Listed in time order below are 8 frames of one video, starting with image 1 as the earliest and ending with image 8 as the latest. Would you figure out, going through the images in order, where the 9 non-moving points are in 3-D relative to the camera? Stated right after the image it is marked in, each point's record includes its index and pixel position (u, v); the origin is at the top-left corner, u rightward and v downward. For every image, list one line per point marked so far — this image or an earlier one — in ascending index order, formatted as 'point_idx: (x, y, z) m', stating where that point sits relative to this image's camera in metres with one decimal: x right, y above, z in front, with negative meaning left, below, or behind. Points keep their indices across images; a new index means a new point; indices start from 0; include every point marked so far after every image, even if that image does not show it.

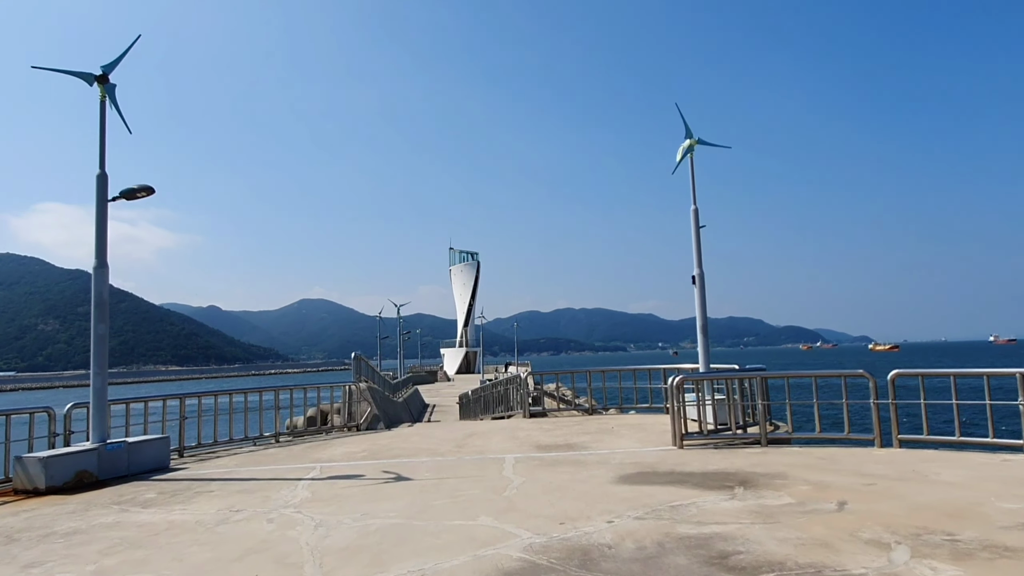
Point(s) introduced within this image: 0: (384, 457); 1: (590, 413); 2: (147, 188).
0: (-2.0, -2.6, +10.1) m
1: (+1.9, -3.0, +15.6) m
2: (-5.2, +1.4, +9.4) m
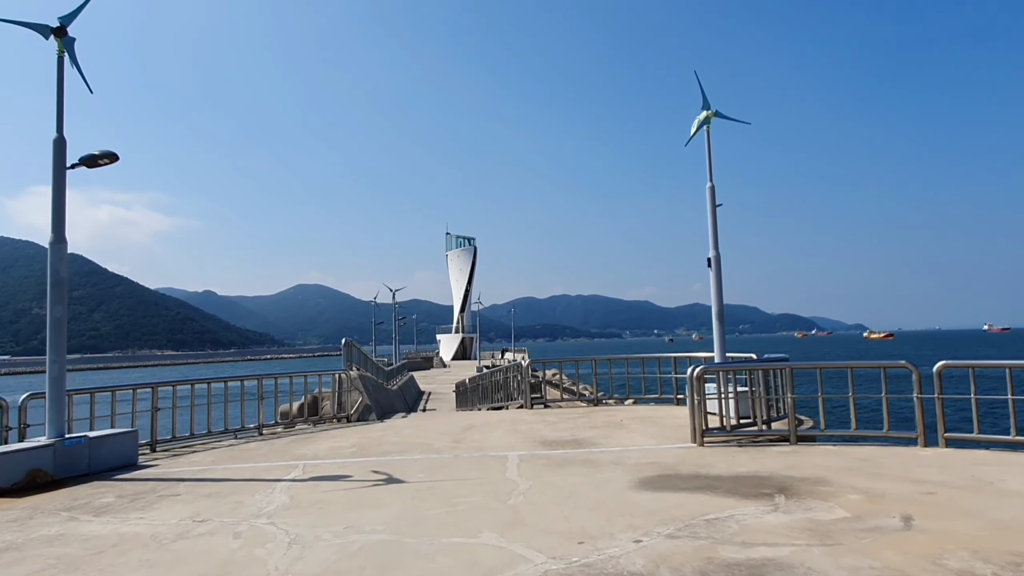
0: (-1.9, -2.3, +9.2) m
1: (+1.9, -2.6, +14.7) m
2: (-5.1, +1.7, +8.4) m
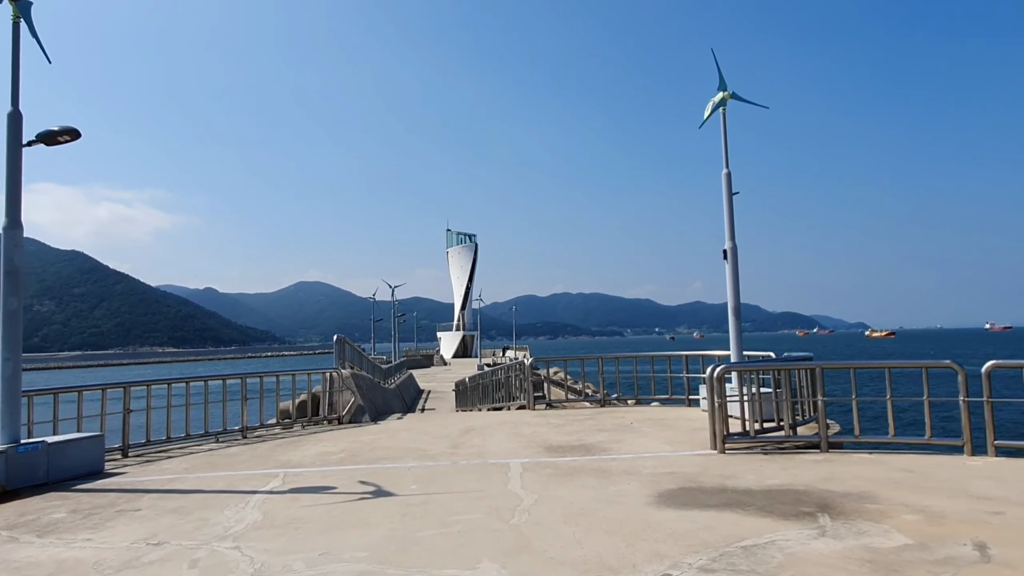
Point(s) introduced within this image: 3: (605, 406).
0: (-1.9, -2.2, +8.4) m
1: (+1.9, -2.5, +14.0) m
2: (-5.1, +1.8, +7.6) m
3: (+2.0, -2.5, +14.0) m
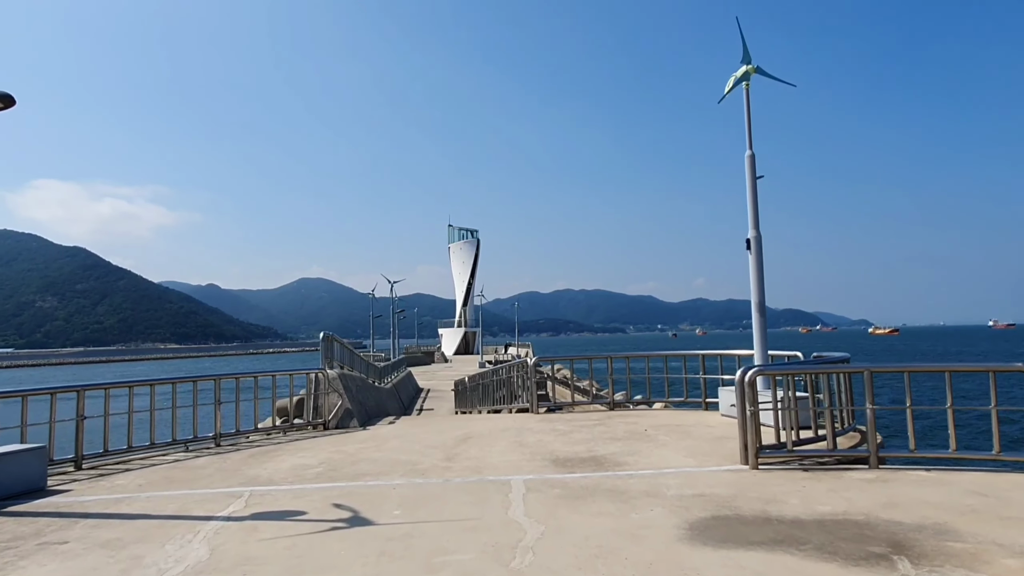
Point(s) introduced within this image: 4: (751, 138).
0: (-1.9, -2.1, +7.4) m
1: (+2.0, -2.3, +12.9) m
2: (-5.1, +1.9, +6.6) m
3: (+2.0, -2.4, +13.0) m
4: (+3.9, +2.5, +10.9) m
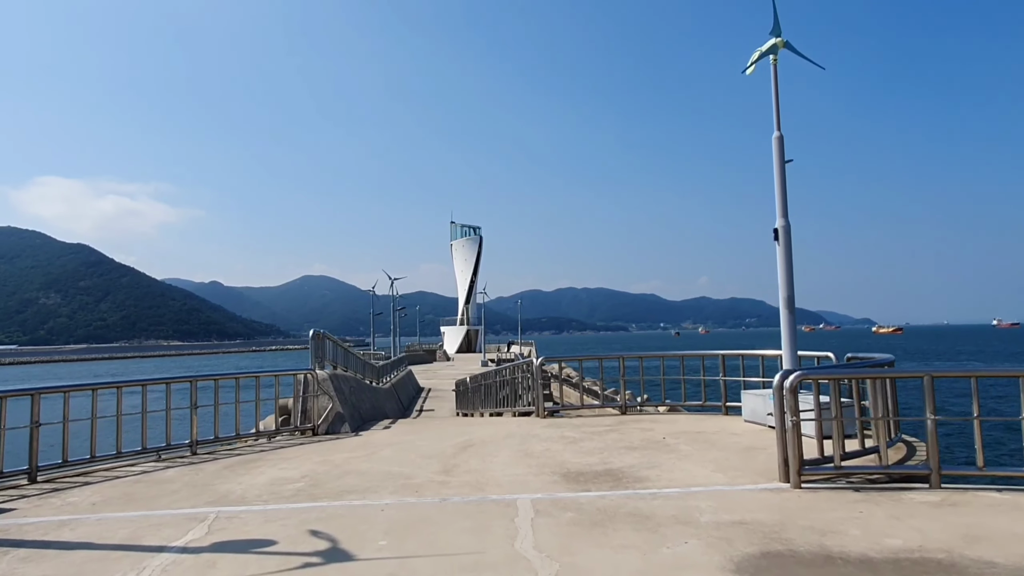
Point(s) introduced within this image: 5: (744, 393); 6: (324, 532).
0: (-1.8, -2.0, +6.5) m
1: (+2.0, -2.2, +12.0) m
2: (-5.0, +2.0, +5.7) m
3: (+2.1, -2.3, +12.1) m
4: (+4.0, +2.6, +9.9) m
5: (+3.6, -1.6, +10.4) m
6: (-1.5, -1.9, +5.2) m
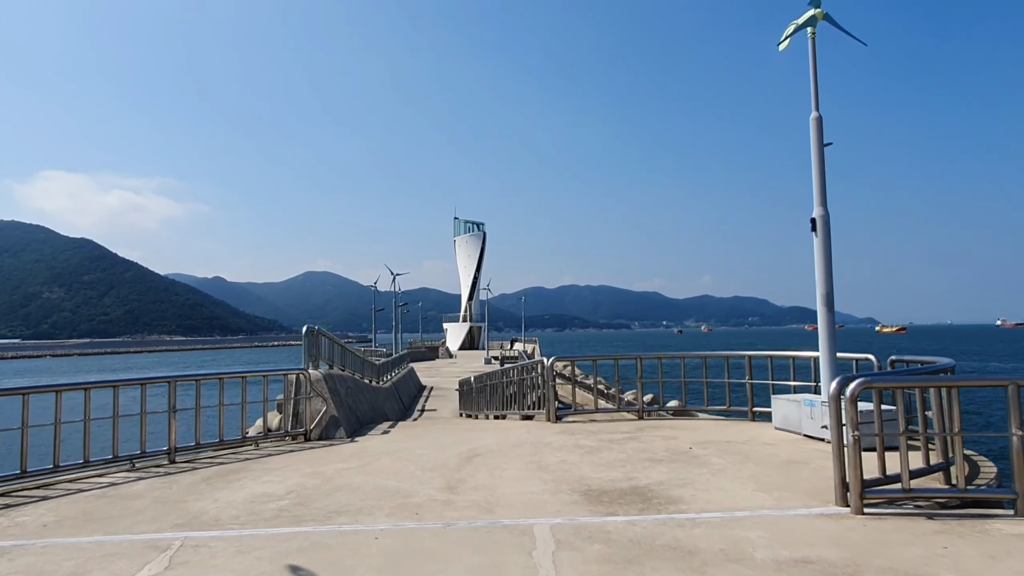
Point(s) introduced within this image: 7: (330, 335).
0: (-1.7, -1.9, +5.6) m
1: (+2.2, -2.2, +11.1) m
2: (-4.9, +2.1, +4.8) m
3: (+2.2, -2.2, +11.2) m
4: (+4.2, +2.6, +9.0) m
5: (+3.8, -1.6, +9.5) m
6: (-1.4, -1.8, +4.4) m
7: (-3.4, -0.9, +12.6) m
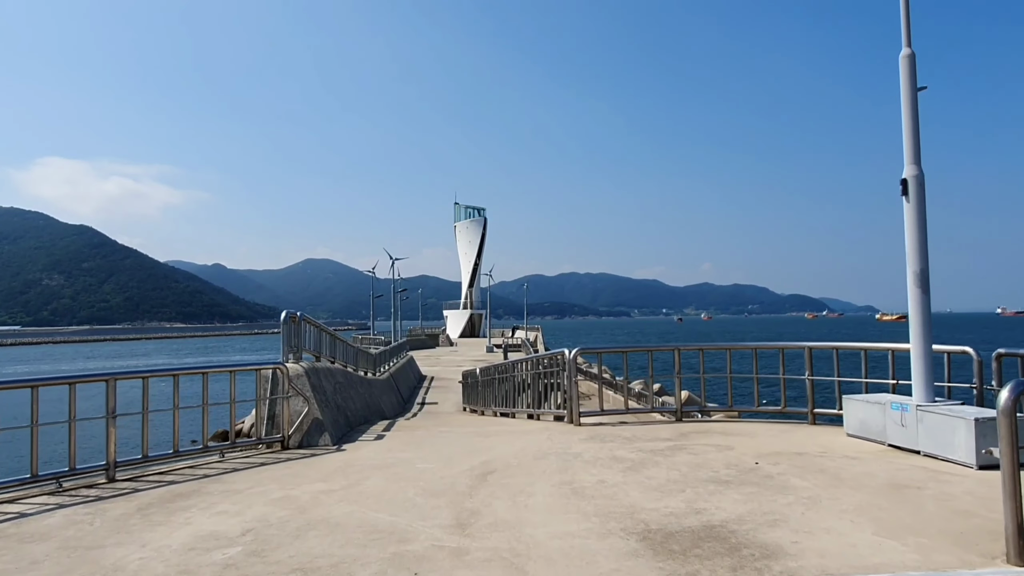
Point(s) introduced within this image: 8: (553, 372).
0: (-1.5, -1.7, +4.0) m
1: (+2.4, -1.9, +9.5) m
2: (-4.6, +2.3, +3.1) m
3: (+2.5, -1.9, +9.6) m
4: (+4.4, +2.9, +7.3) m
5: (+4.0, -1.3, +7.9) m
6: (-1.1, -1.7, +2.8) m
7: (-3.2, -0.6, +11.0) m
8: (+0.8, -1.5, +11.9) m
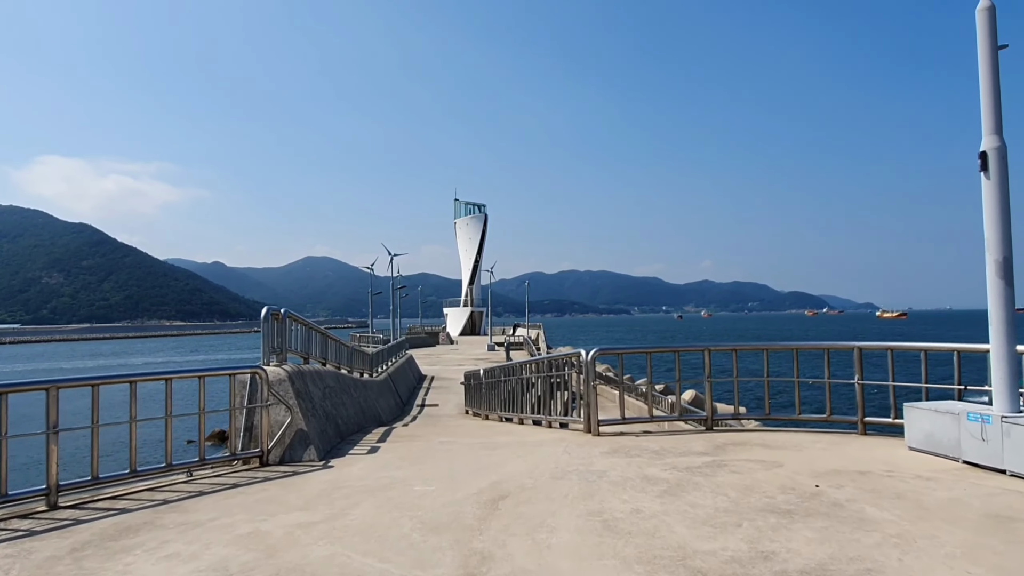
0: (-1.3, -1.7, +3.0) m
1: (+2.5, -1.8, +8.5) m
2: (-4.5, +2.3, +2.1) m
3: (+2.6, -1.8, +8.6) m
4: (+4.5, +3.0, +6.3) m
5: (+4.1, -1.2, +6.8) m
6: (-1.0, -1.6, +1.7) m
7: (-3.1, -0.5, +10.0) m
8: (+1.0, -1.4, +10.9) m
